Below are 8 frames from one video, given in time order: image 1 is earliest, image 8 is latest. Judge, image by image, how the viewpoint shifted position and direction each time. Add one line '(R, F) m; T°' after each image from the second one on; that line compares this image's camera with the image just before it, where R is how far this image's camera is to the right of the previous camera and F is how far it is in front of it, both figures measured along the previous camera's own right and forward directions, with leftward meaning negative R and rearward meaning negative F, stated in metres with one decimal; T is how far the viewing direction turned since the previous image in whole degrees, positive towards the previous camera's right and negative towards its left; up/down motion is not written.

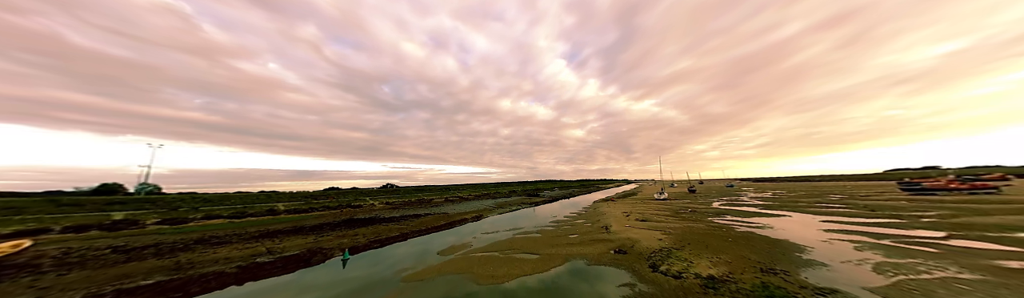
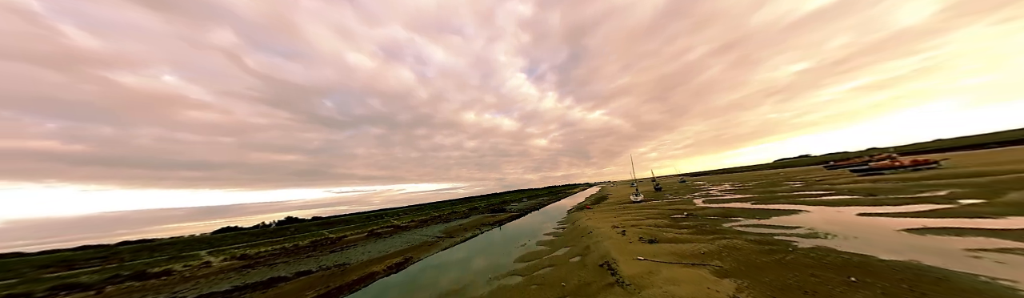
(+2.7, +10.6) m; +10°
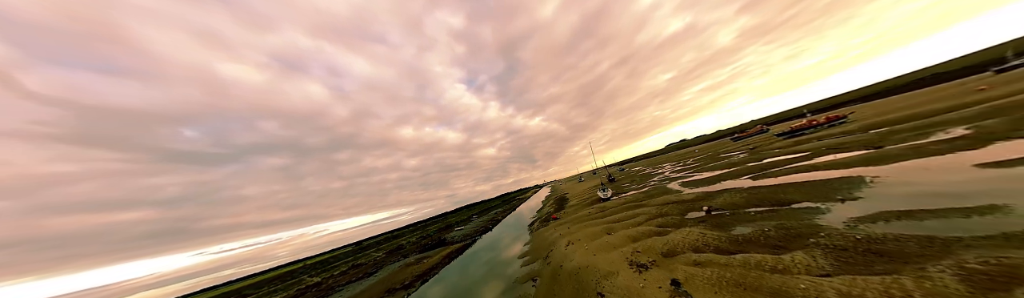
(+3.0, +14.1) m; +15°
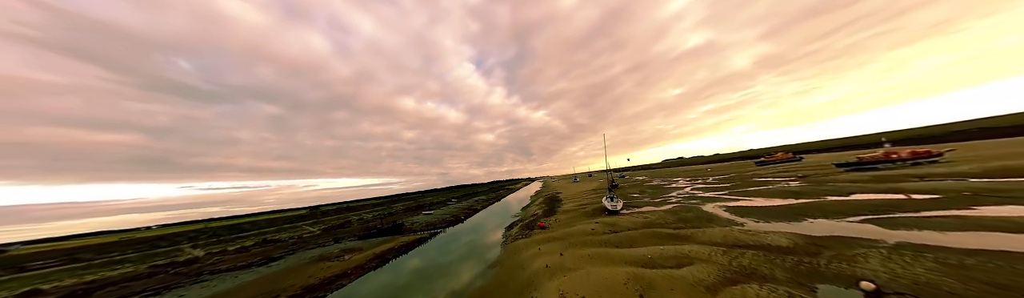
(+1.6, +9.5) m; +1°
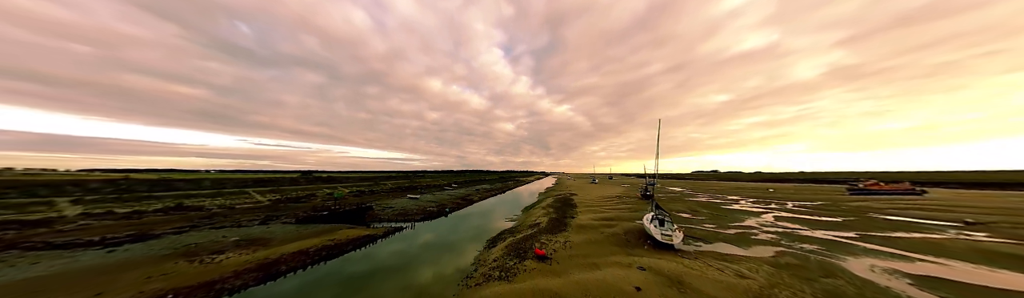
(+1.9, +9.6) m; -5°
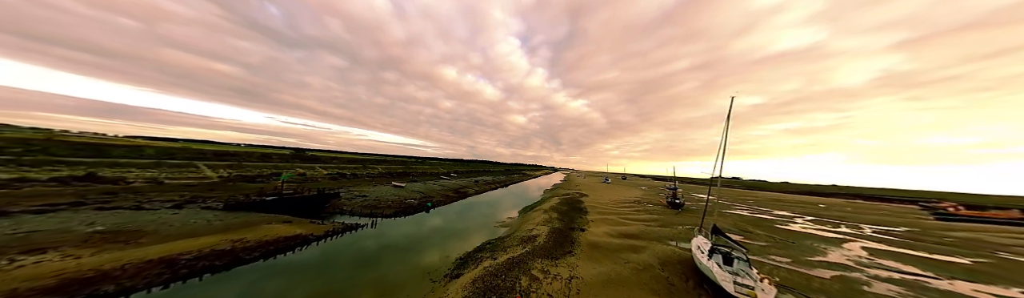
(+1.4, +5.9) m; -3°
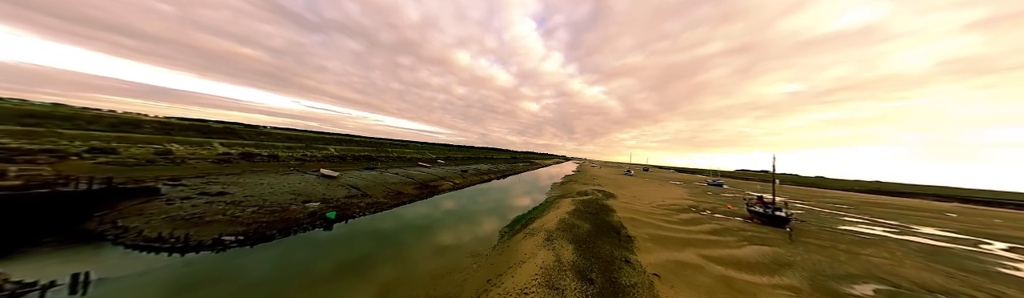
(+2.3, +11.9) m; -3°
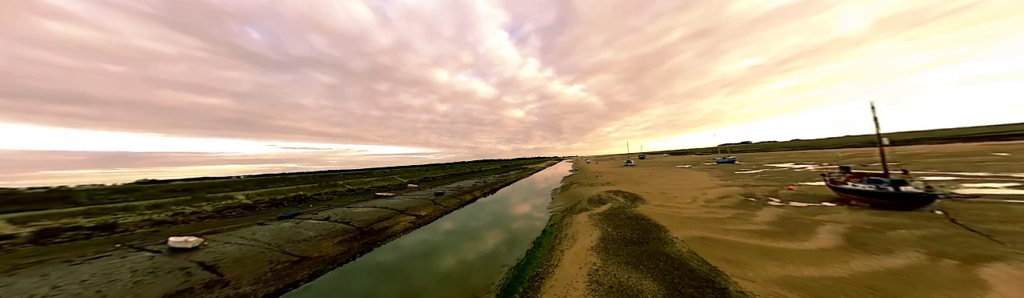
(+1.1, +7.2) m; +3°
